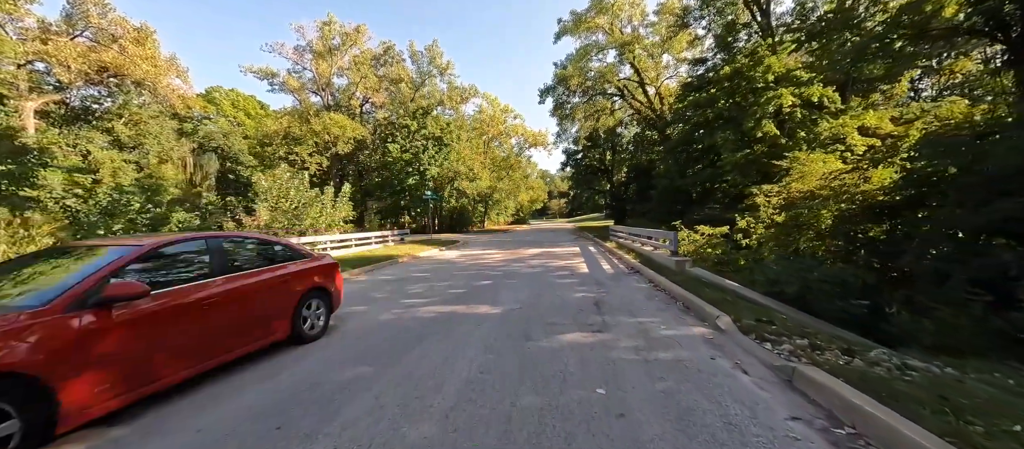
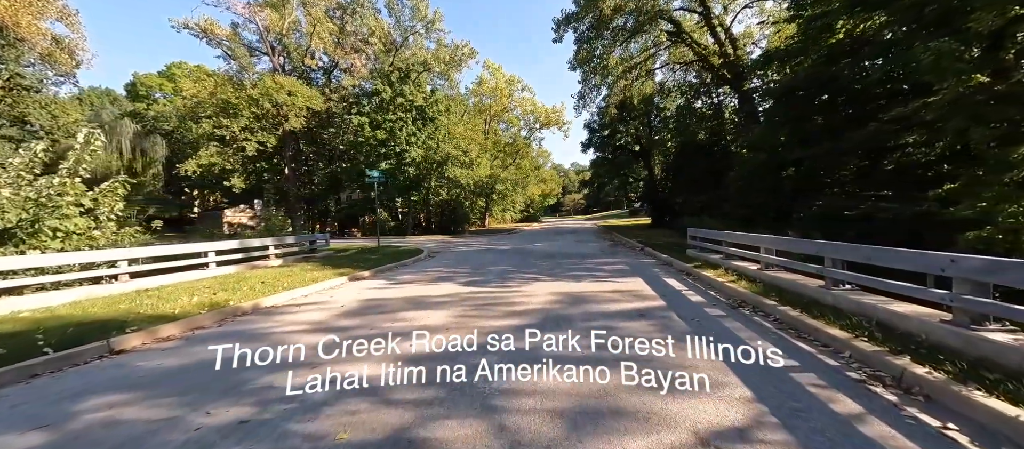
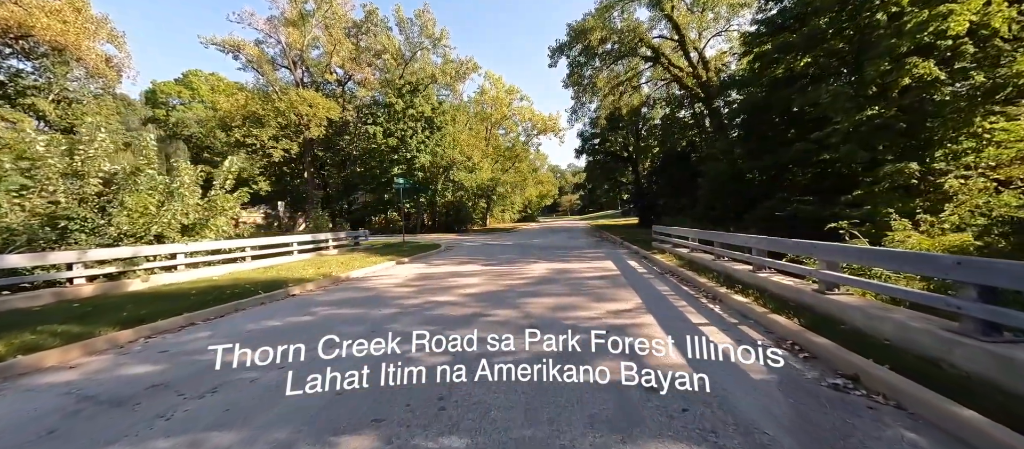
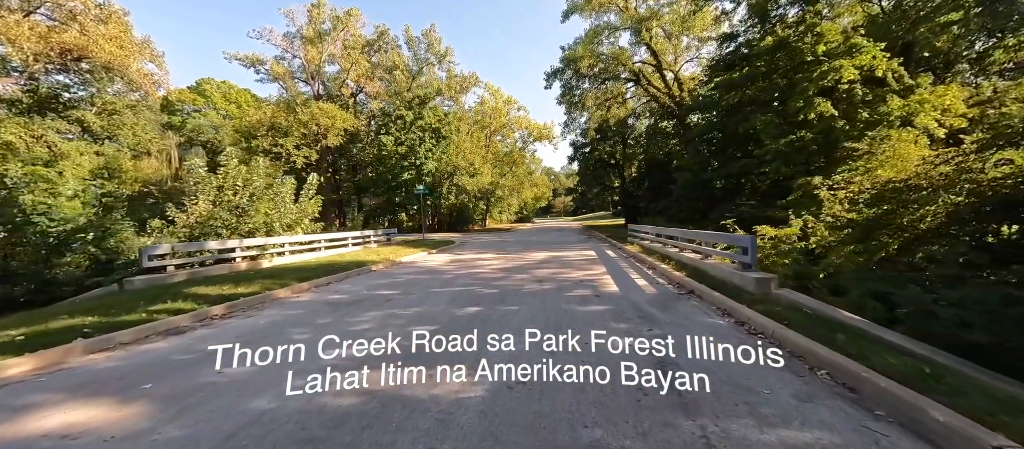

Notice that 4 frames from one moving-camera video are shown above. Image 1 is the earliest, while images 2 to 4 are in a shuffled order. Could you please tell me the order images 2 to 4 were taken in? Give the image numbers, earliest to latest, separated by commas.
4, 3, 2
